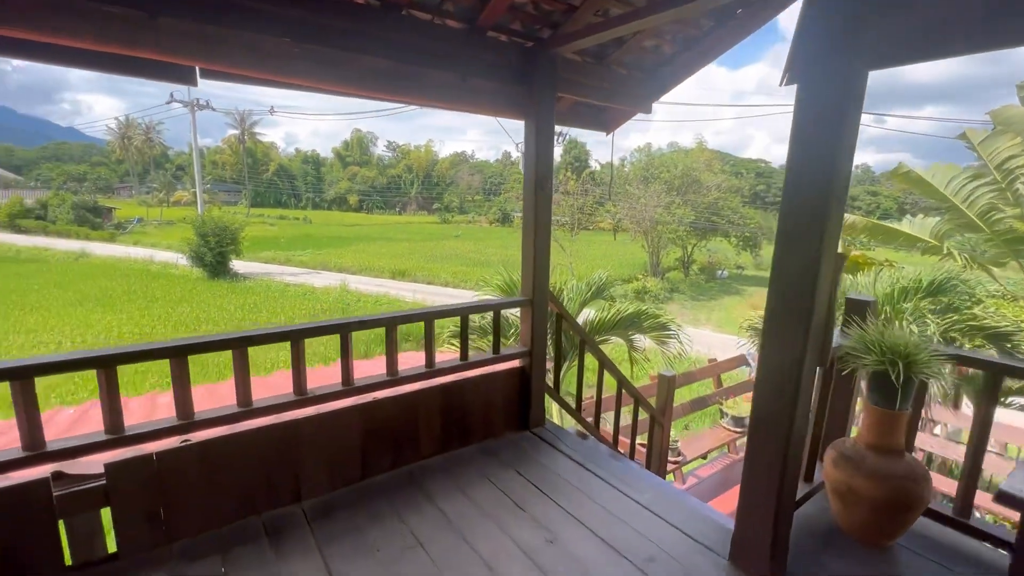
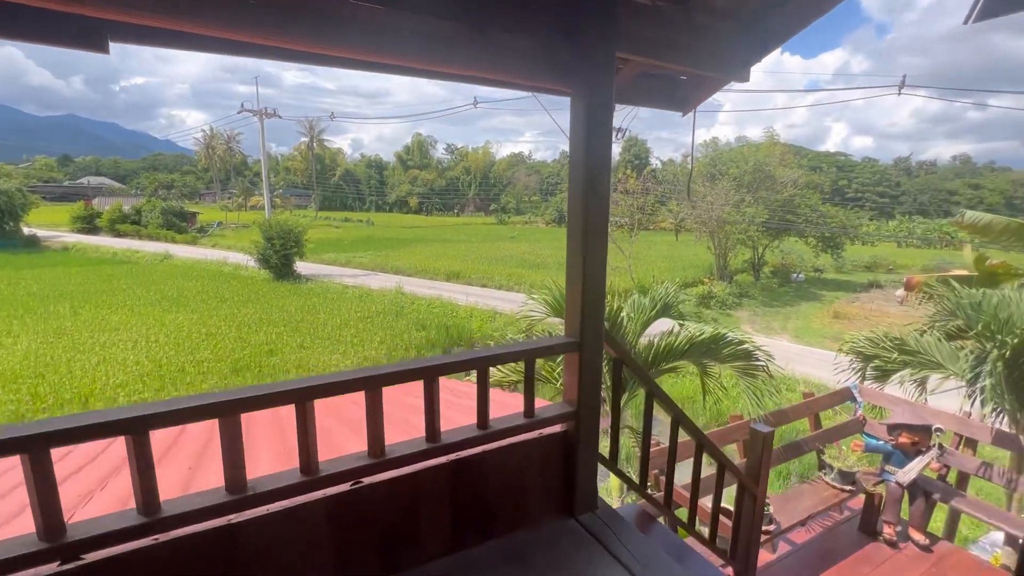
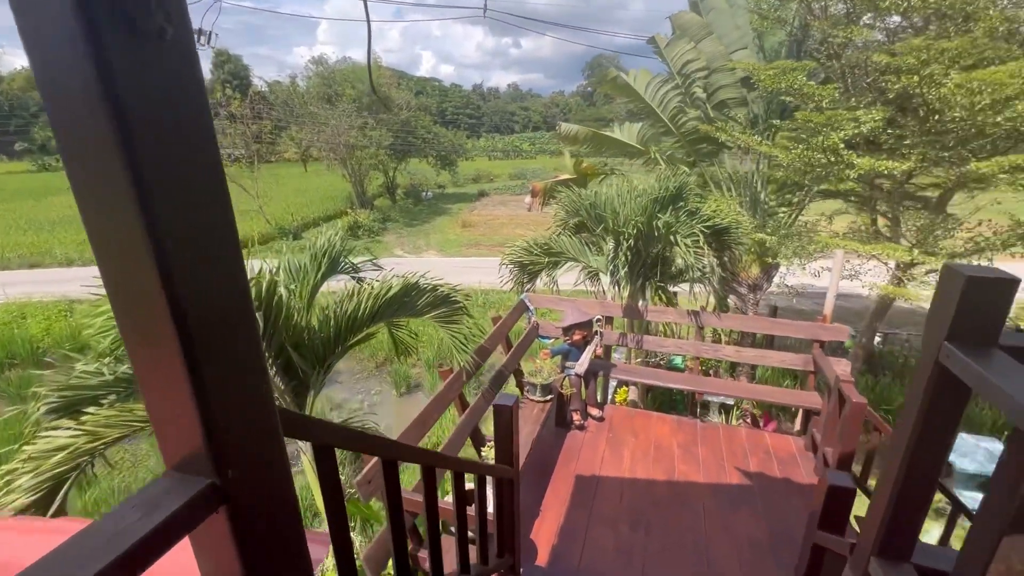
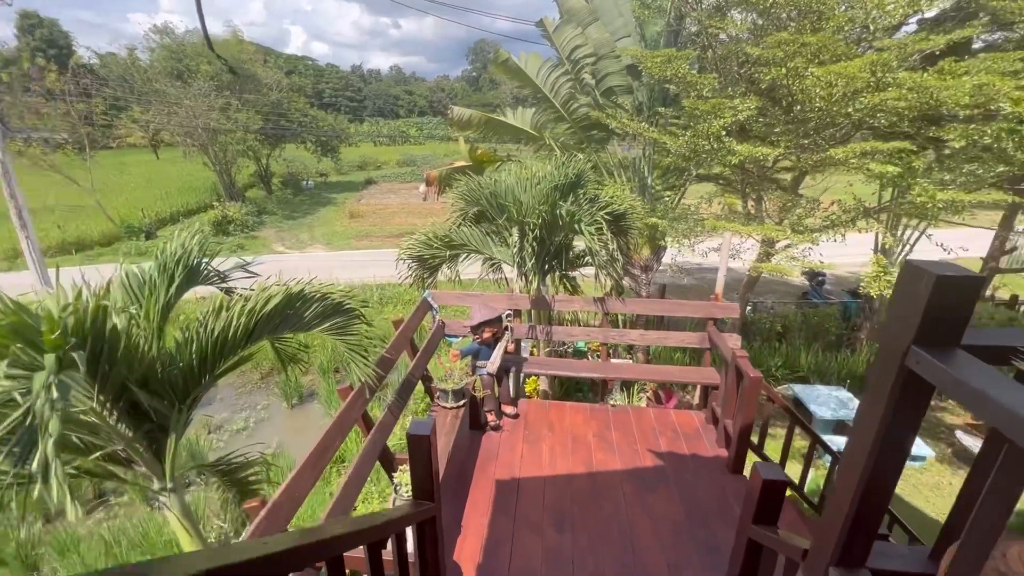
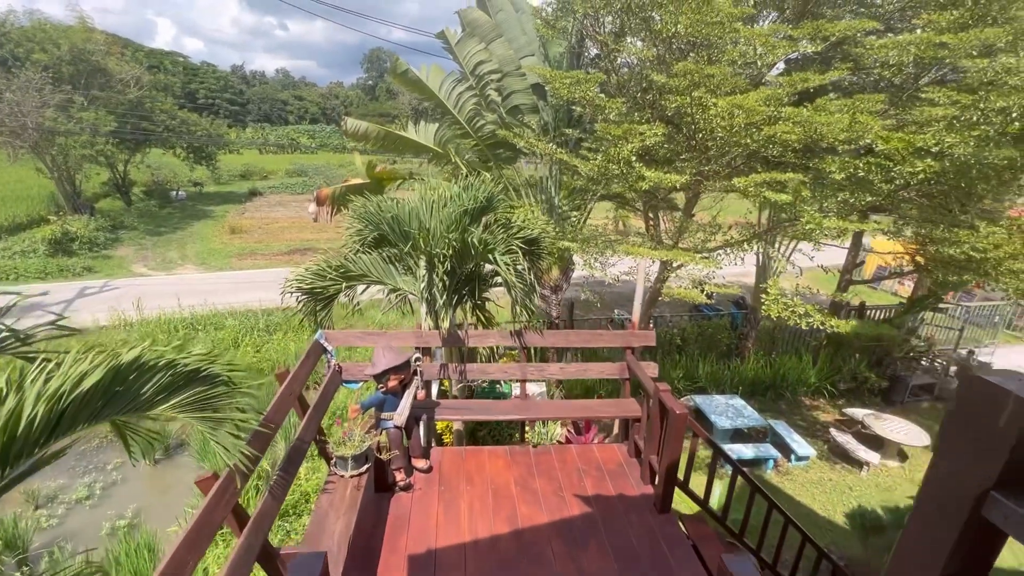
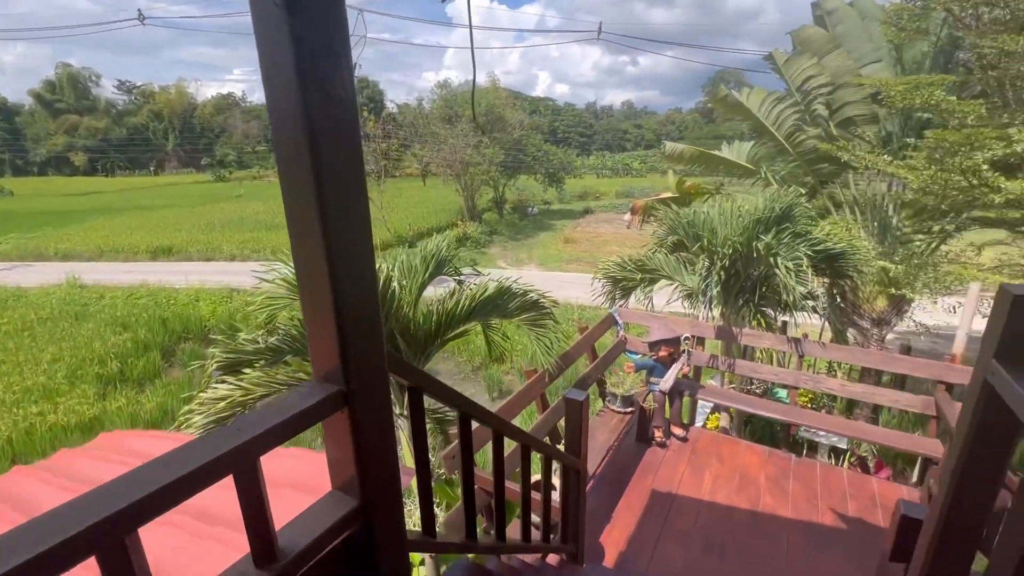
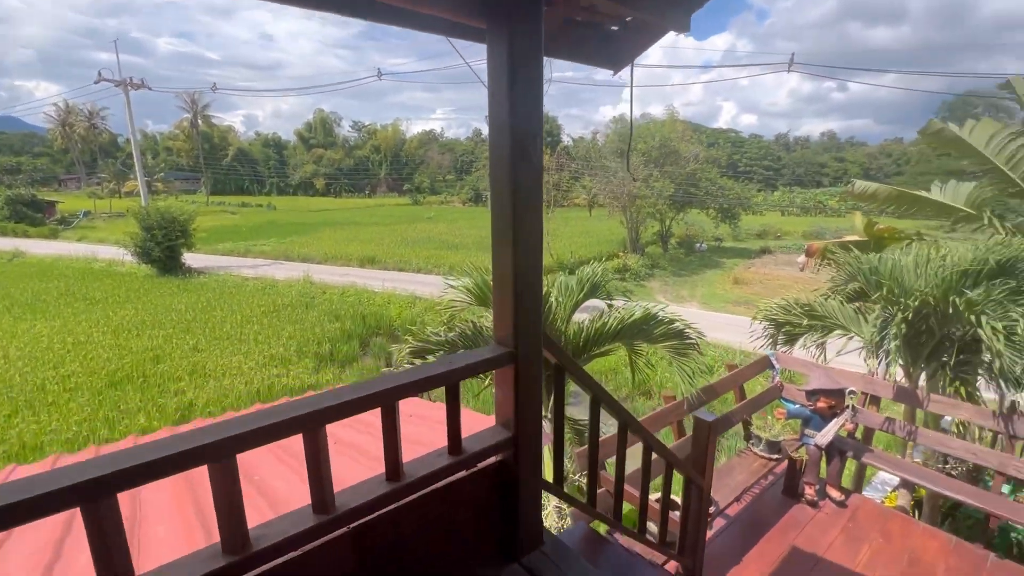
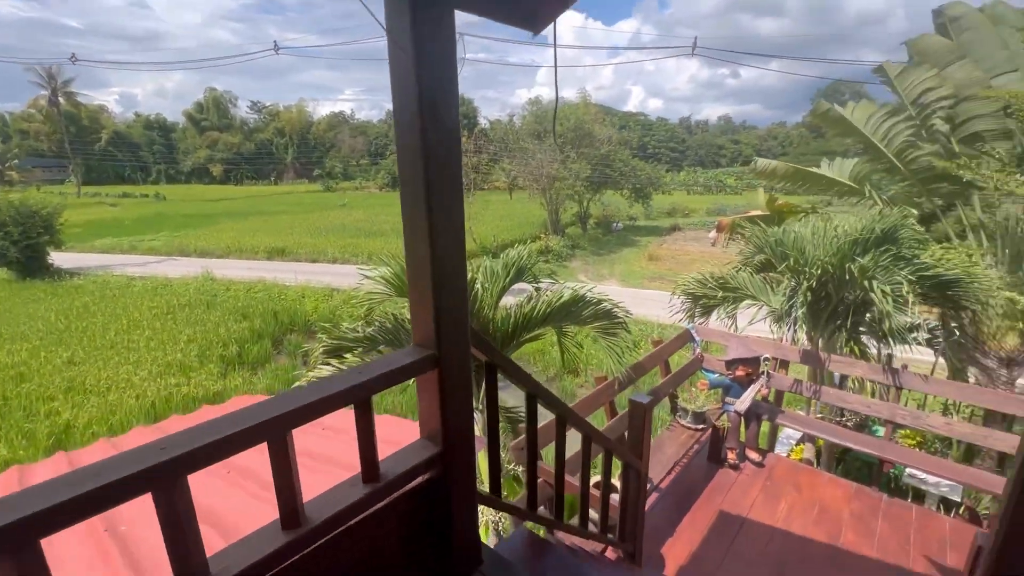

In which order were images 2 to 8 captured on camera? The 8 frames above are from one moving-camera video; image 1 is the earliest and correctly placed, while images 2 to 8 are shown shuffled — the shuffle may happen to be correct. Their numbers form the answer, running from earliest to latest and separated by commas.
2, 7, 8, 6, 3, 4, 5
